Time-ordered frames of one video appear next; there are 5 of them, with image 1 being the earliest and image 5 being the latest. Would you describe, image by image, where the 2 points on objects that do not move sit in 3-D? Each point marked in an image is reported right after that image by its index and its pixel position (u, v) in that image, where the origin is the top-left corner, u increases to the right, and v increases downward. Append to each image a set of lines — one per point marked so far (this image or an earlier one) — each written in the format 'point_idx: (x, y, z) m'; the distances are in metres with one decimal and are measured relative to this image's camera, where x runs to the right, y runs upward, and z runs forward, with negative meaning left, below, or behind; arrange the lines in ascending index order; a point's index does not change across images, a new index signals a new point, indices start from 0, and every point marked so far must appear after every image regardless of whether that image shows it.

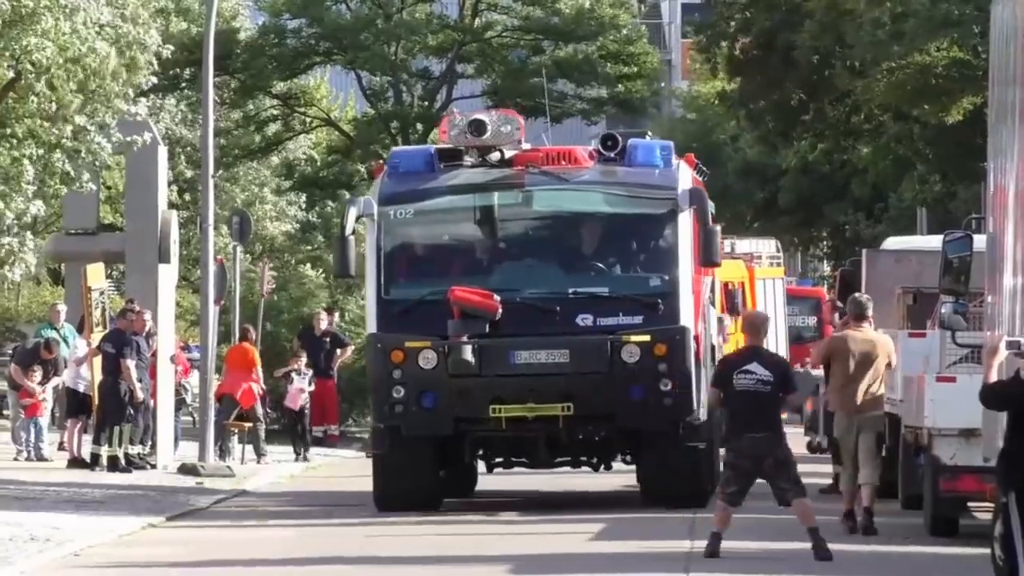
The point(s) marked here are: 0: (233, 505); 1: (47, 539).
0: (-2.3, -1.8, +17.0) m
1: (-3.3, -1.7, +14.0) m
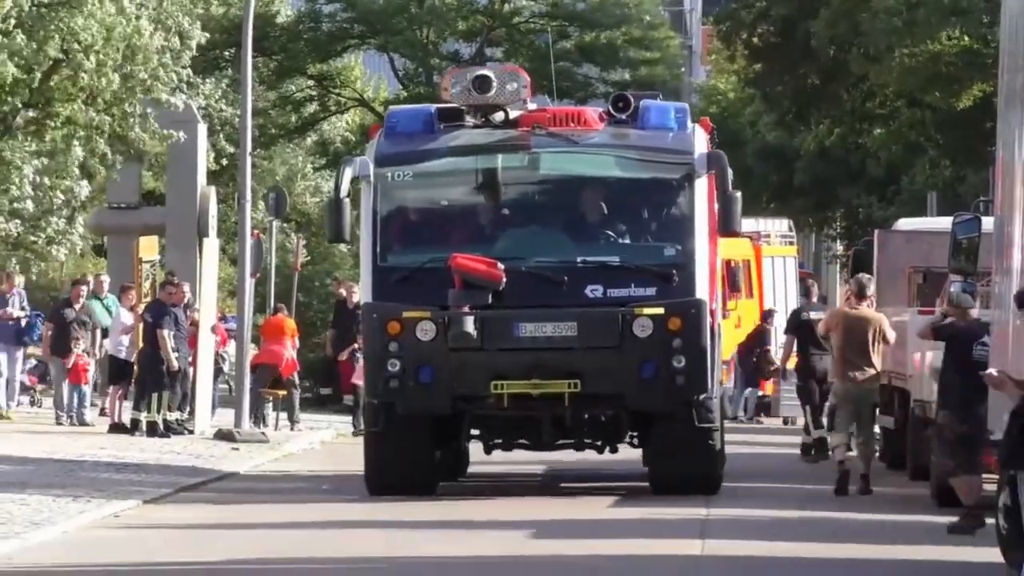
0: (-2.2, -1.6, +17.6) m
1: (-3.1, -1.5, +14.6) m
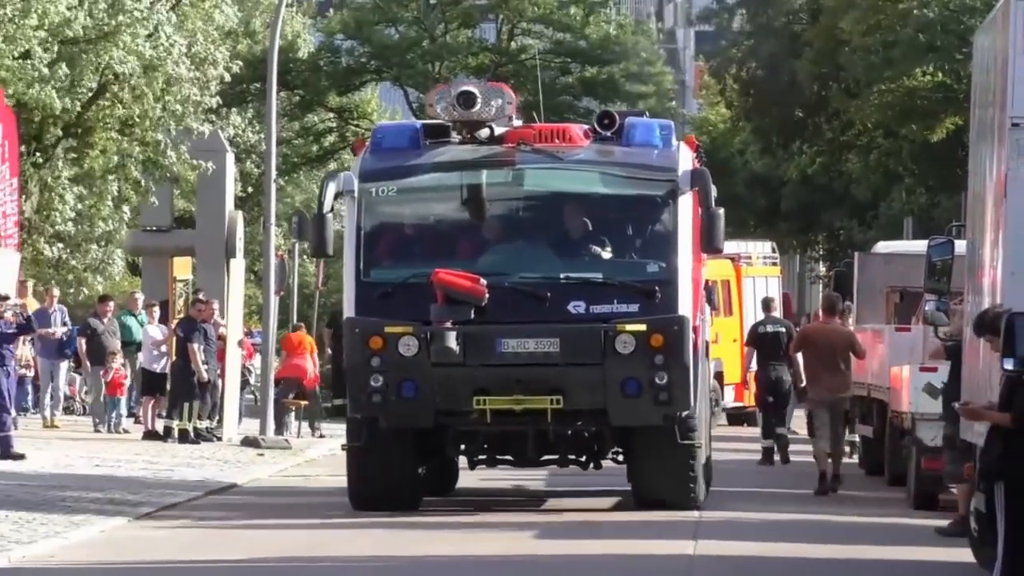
0: (-2.1, -1.7, +18.6) m
1: (-3.1, -1.7, +15.6) m
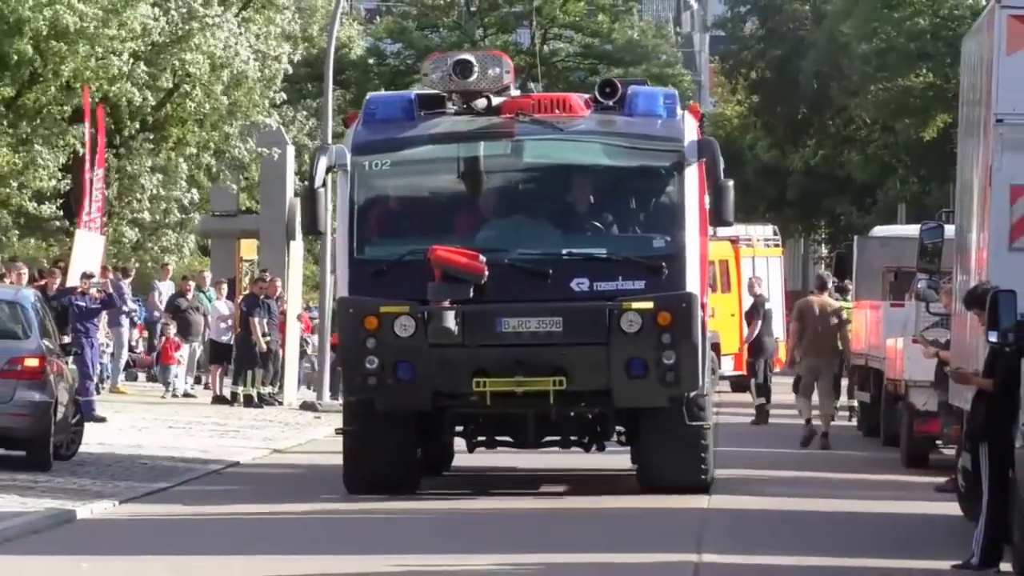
0: (-1.8, -1.5, +20.3) m
1: (-2.8, -1.5, +17.3) m
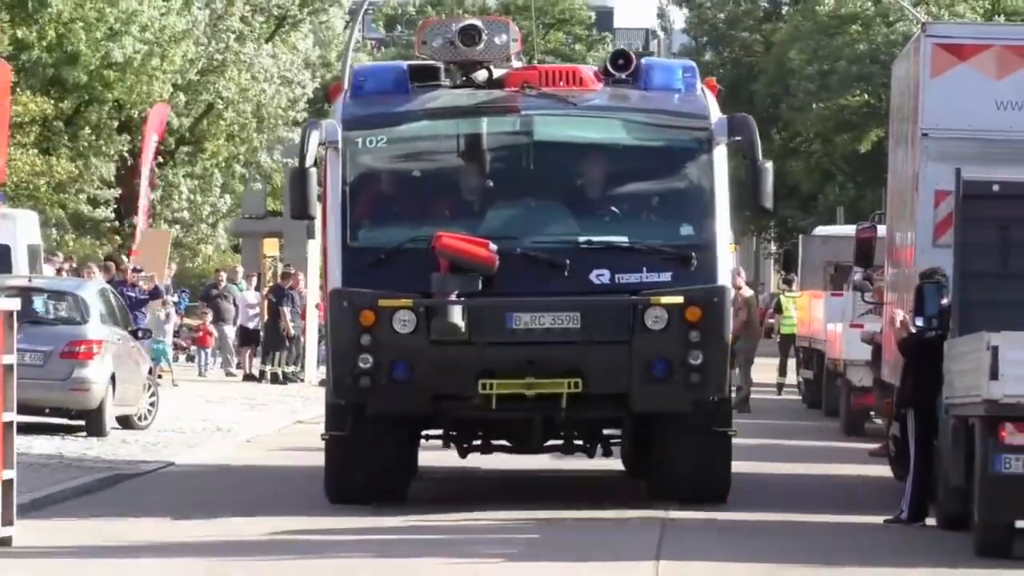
0: (-1.9, -1.5, +22.8) m
1: (-2.9, -1.4, +19.8) m
